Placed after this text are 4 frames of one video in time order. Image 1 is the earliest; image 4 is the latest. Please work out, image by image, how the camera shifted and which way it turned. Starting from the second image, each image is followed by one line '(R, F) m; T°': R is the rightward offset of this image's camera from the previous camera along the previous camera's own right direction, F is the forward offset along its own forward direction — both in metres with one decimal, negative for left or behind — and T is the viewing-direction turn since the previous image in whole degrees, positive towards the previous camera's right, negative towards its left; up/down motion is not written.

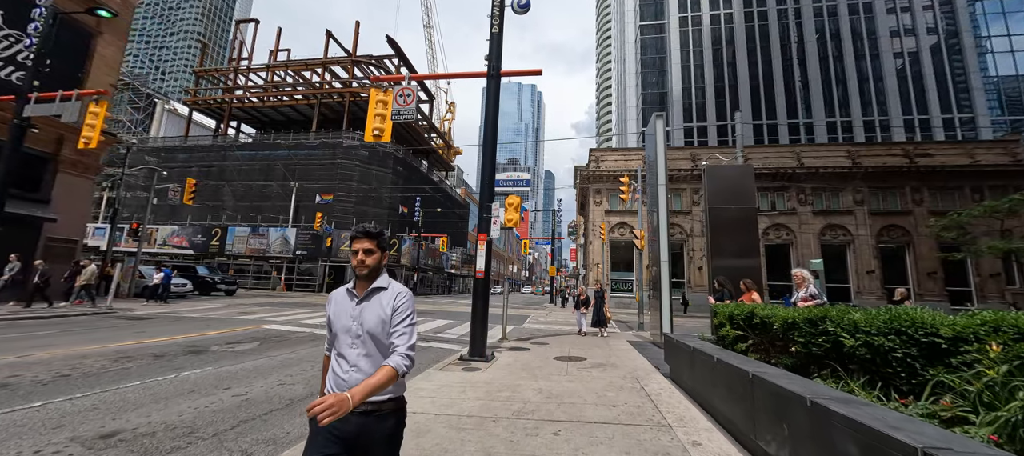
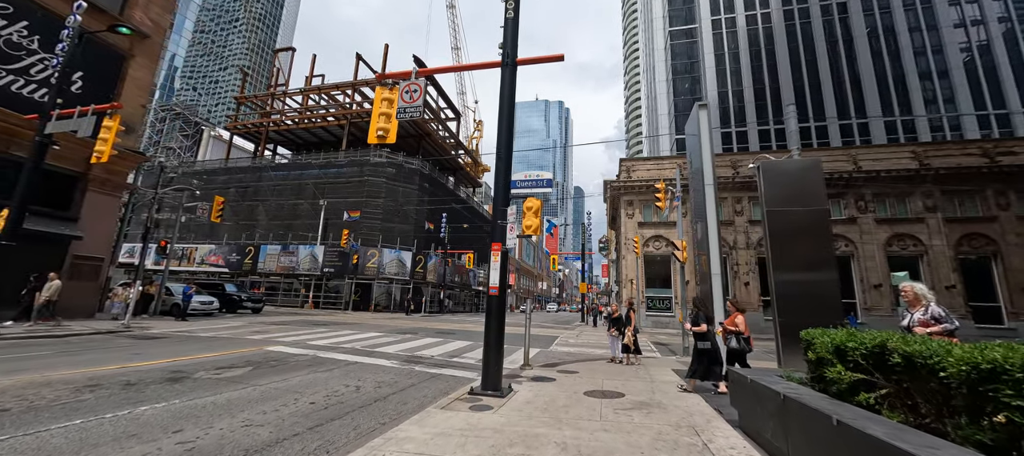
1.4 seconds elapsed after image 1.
(+0.2, +1.3) m; -5°
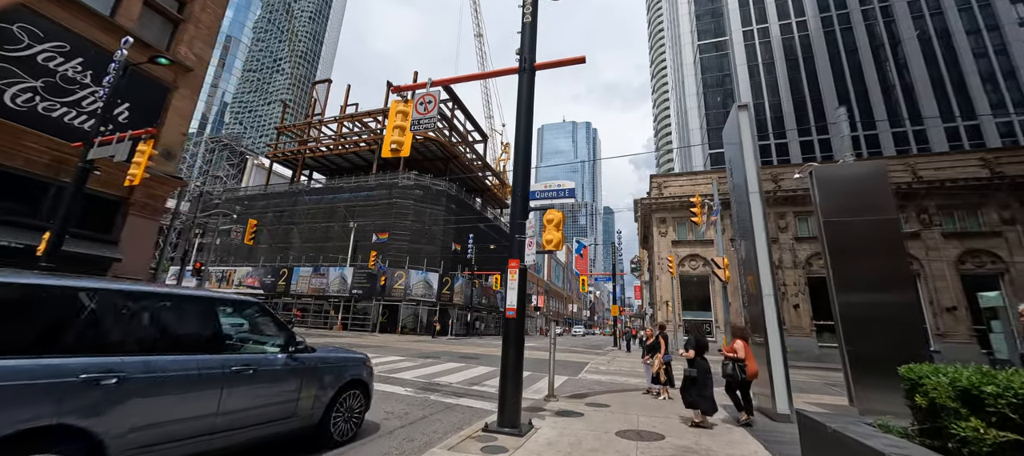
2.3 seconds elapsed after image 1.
(+0.2, +0.7) m; -4°
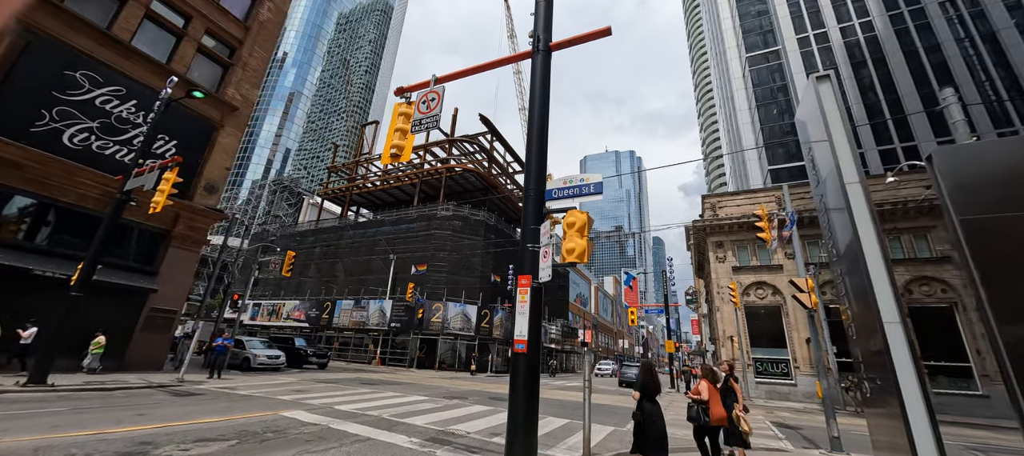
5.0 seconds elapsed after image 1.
(+0.5, +1.5) m; -7°
